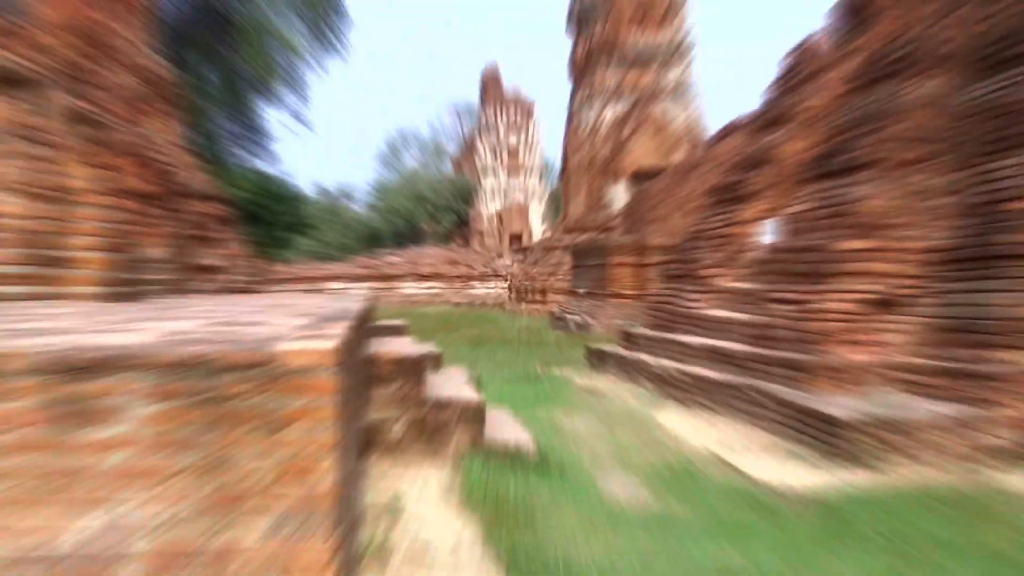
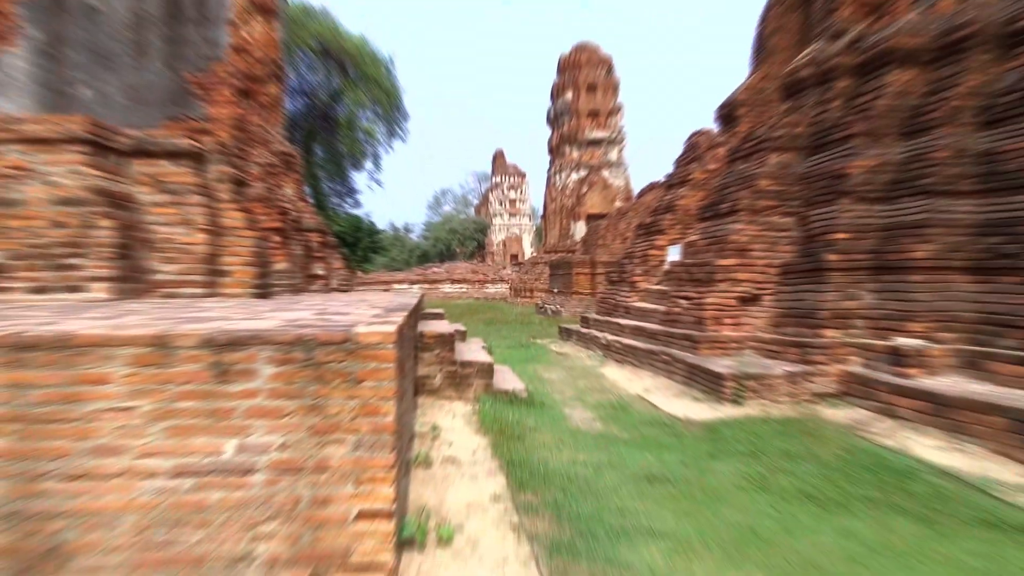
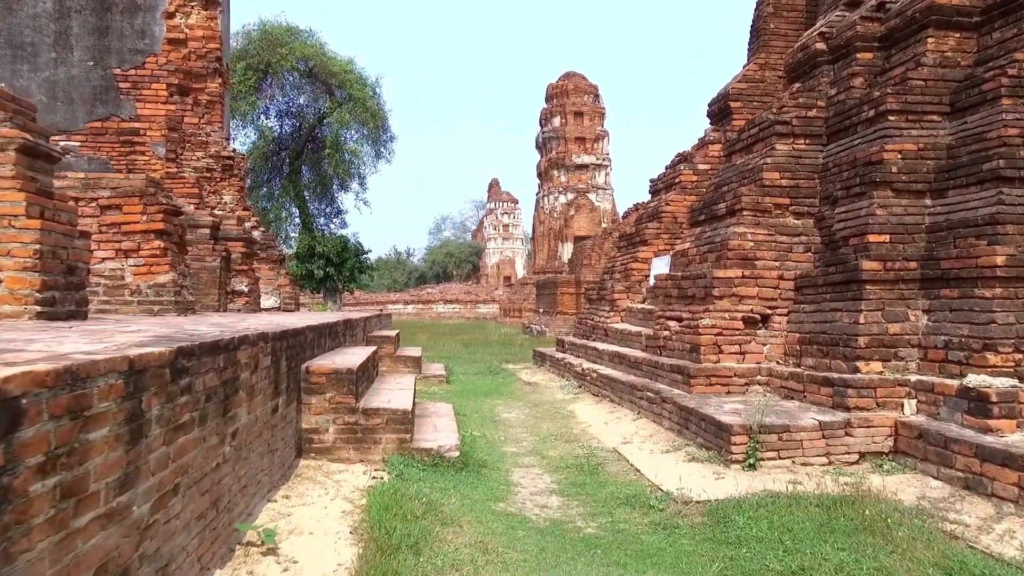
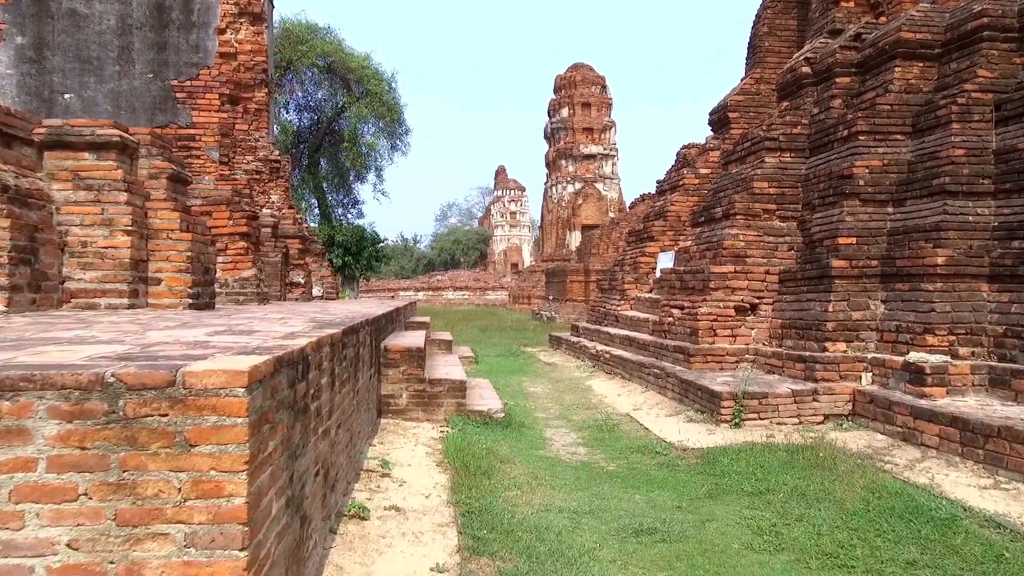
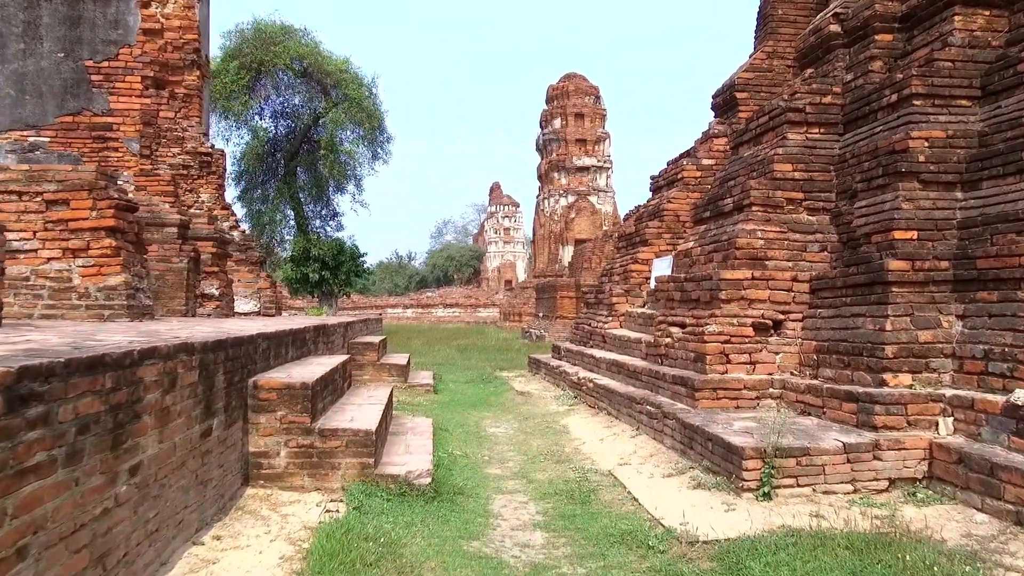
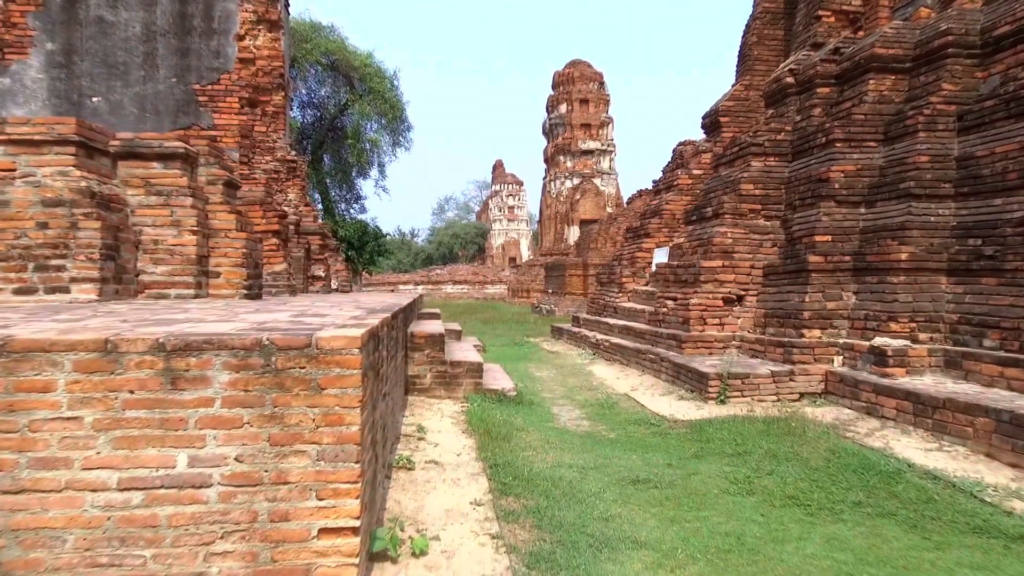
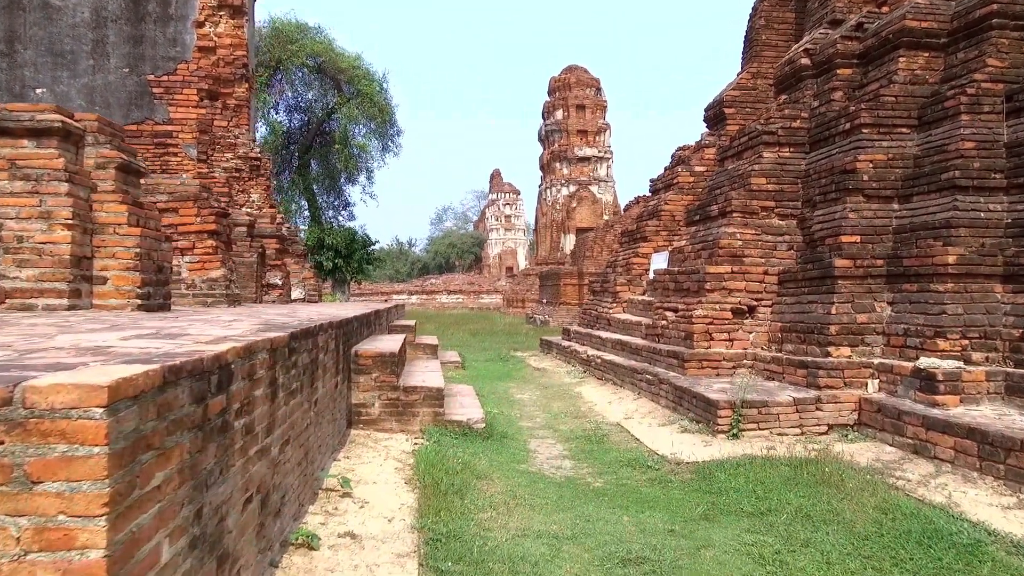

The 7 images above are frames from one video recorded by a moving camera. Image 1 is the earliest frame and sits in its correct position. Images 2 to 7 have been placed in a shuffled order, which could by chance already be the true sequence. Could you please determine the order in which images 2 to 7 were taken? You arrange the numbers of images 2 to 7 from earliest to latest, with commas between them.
2, 6, 4, 7, 3, 5
